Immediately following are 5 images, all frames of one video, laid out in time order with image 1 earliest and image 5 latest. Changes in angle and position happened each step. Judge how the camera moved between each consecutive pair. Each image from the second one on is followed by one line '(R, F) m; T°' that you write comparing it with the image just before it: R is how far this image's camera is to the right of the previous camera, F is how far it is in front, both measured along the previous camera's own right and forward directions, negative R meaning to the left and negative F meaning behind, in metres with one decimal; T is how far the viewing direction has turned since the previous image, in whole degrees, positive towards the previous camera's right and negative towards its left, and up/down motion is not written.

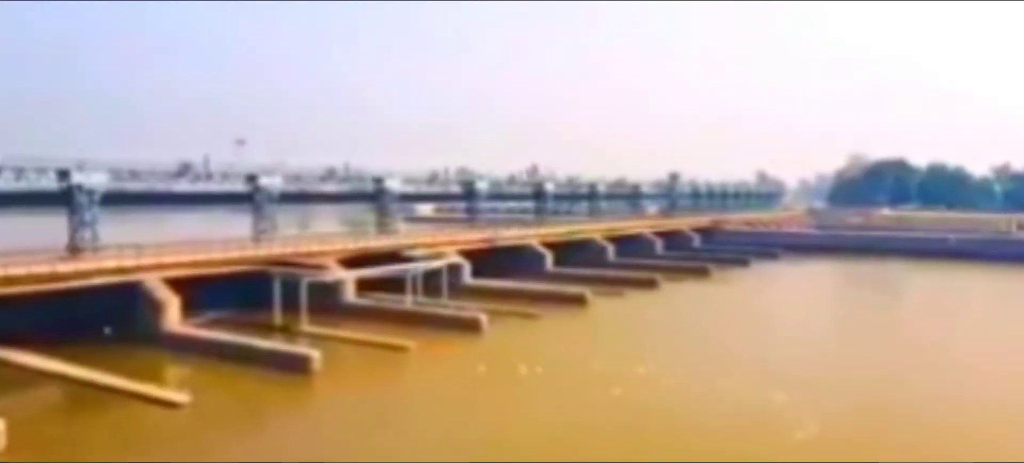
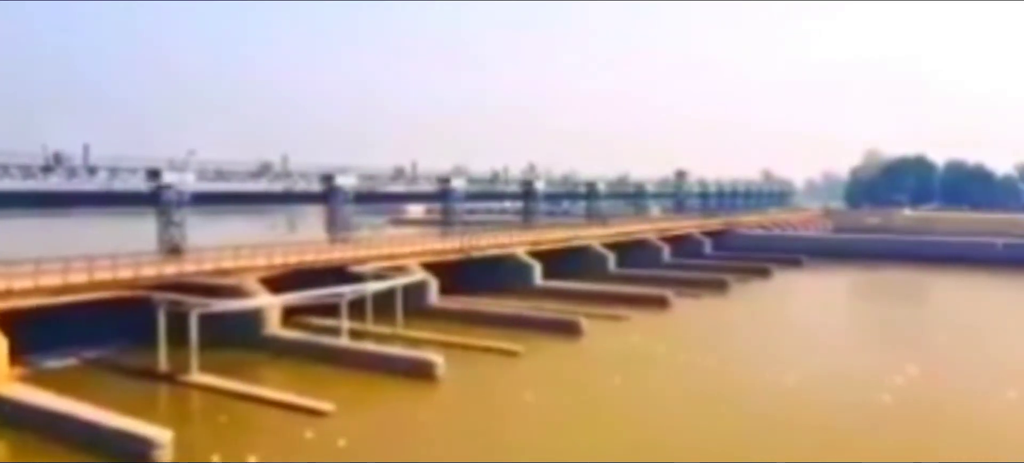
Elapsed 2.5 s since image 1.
(+0.5, +5.5) m; 0°
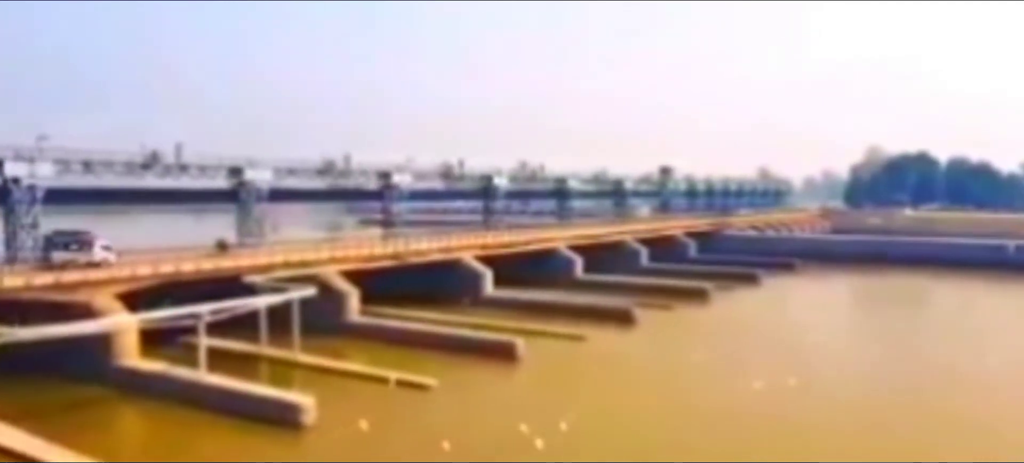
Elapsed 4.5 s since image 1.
(+1.3, +3.6) m; 0°
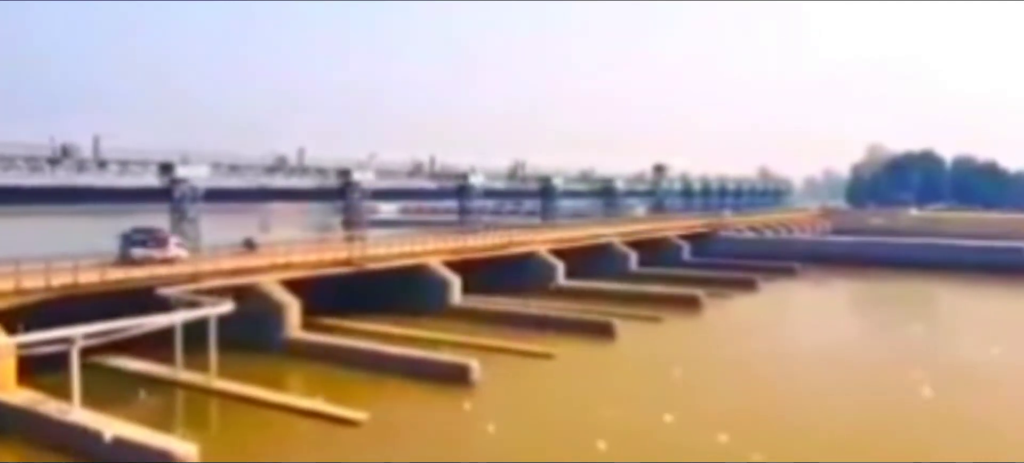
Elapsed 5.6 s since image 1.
(+0.7, +2.4) m; 0°
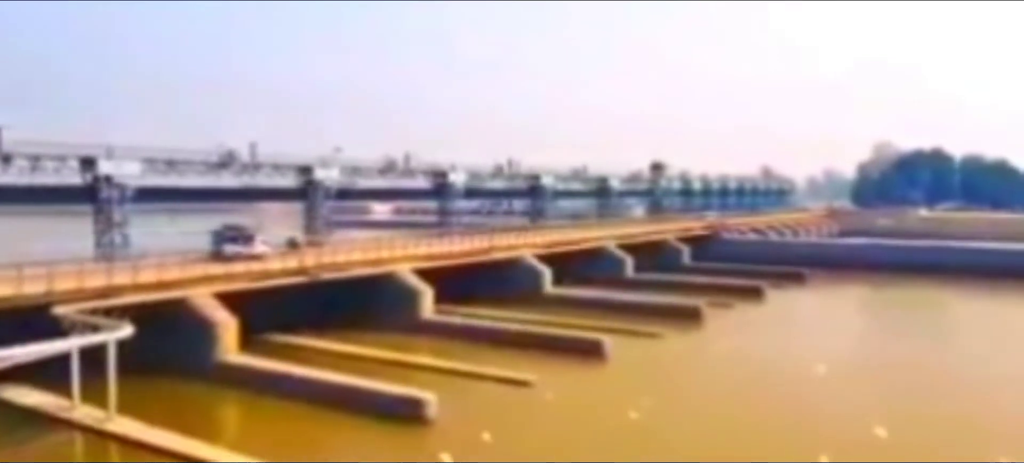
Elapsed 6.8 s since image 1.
(+0.4, +2.5) m; 0°
